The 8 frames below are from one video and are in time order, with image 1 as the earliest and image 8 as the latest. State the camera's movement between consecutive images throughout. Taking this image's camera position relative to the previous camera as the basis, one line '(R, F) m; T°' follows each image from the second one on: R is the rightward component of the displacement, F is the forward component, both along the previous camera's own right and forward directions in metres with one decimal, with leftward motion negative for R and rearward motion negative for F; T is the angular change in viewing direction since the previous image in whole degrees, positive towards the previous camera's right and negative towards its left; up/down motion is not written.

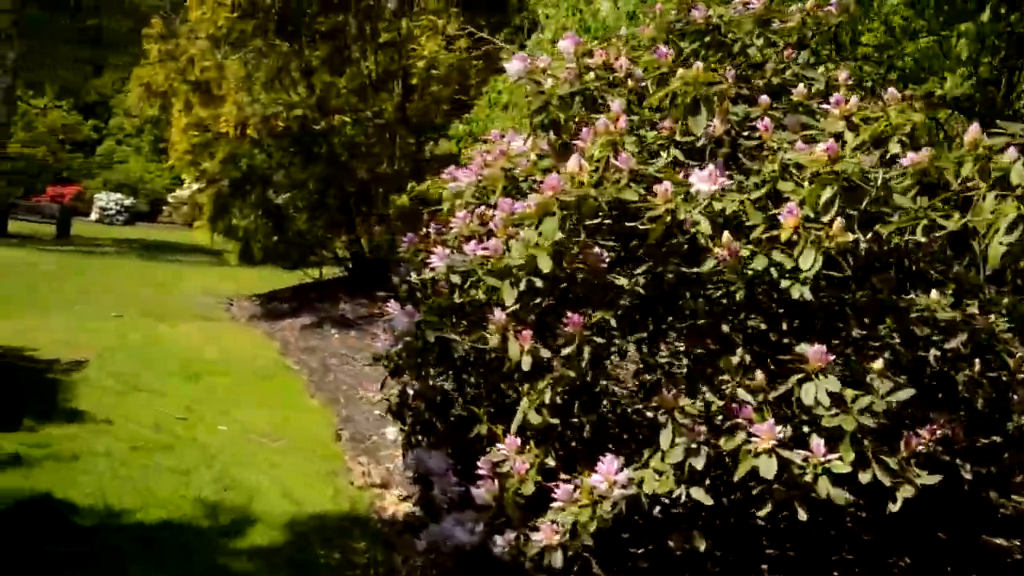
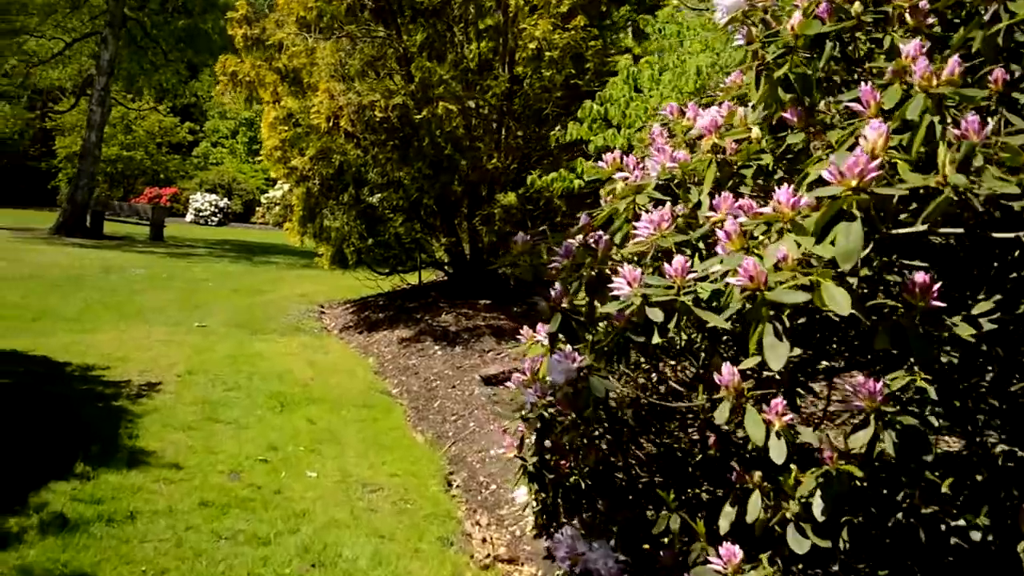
(-0.3, +1.1) m; -5°
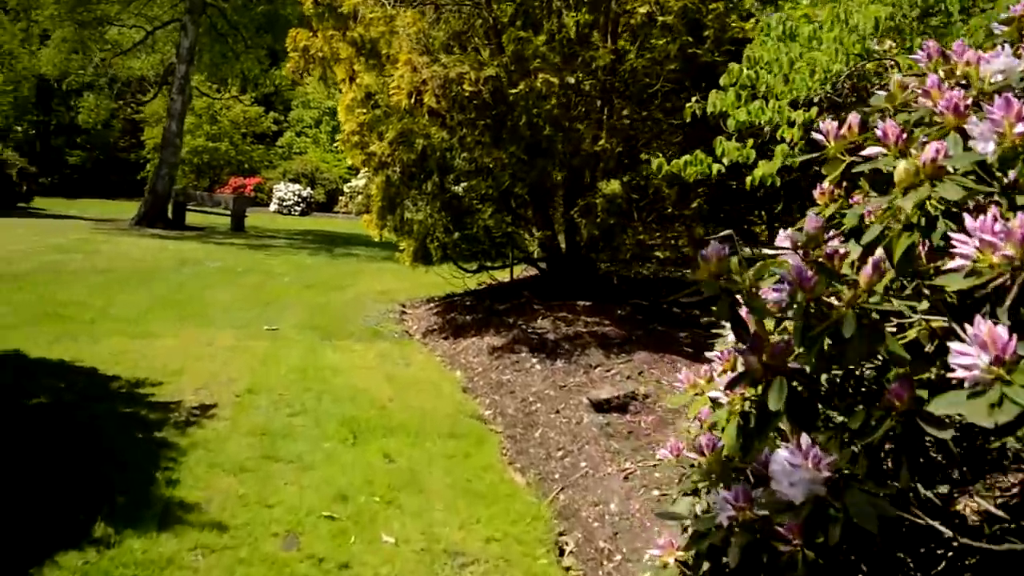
(-0.2, +1.1) m; -5°
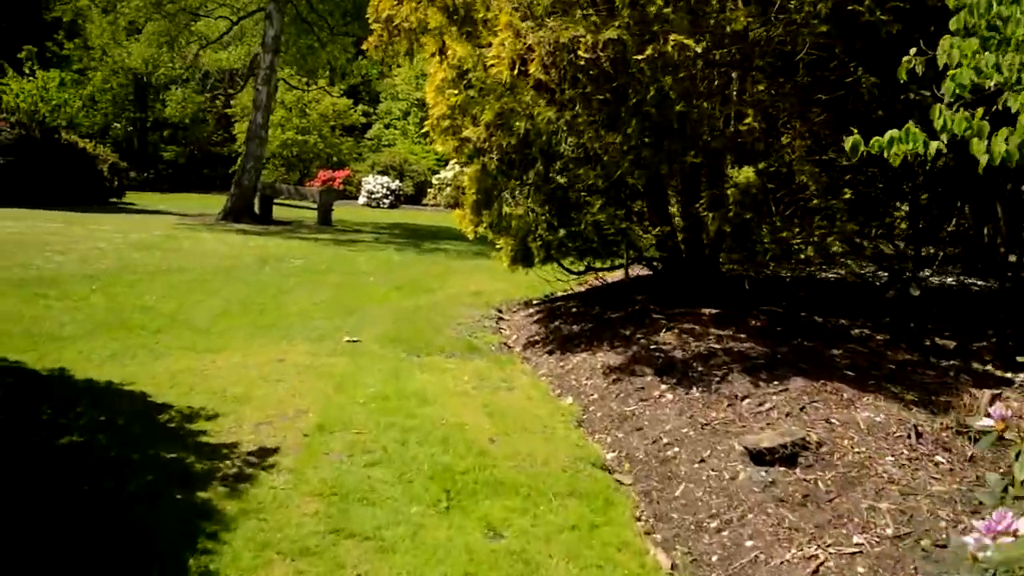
(-0.2, +1.1) m; -5°
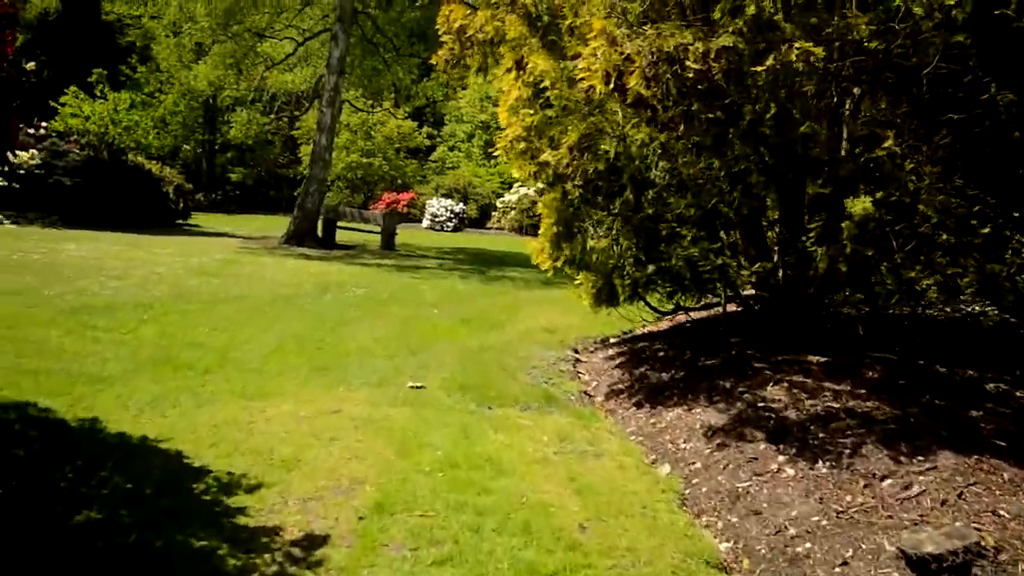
(-0.1, +0.7) m; -4°
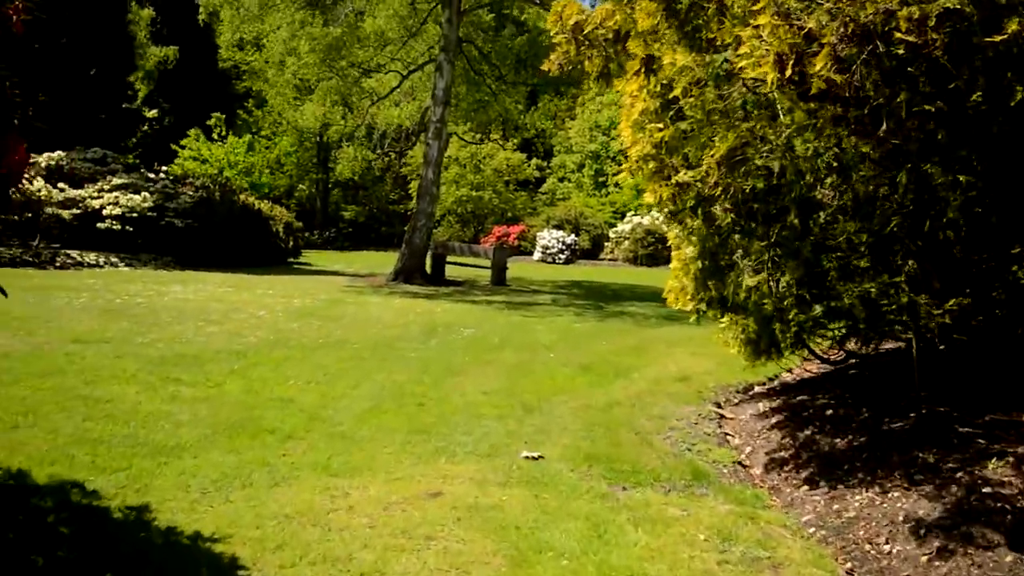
(-0.1, +1.1) m; -7°
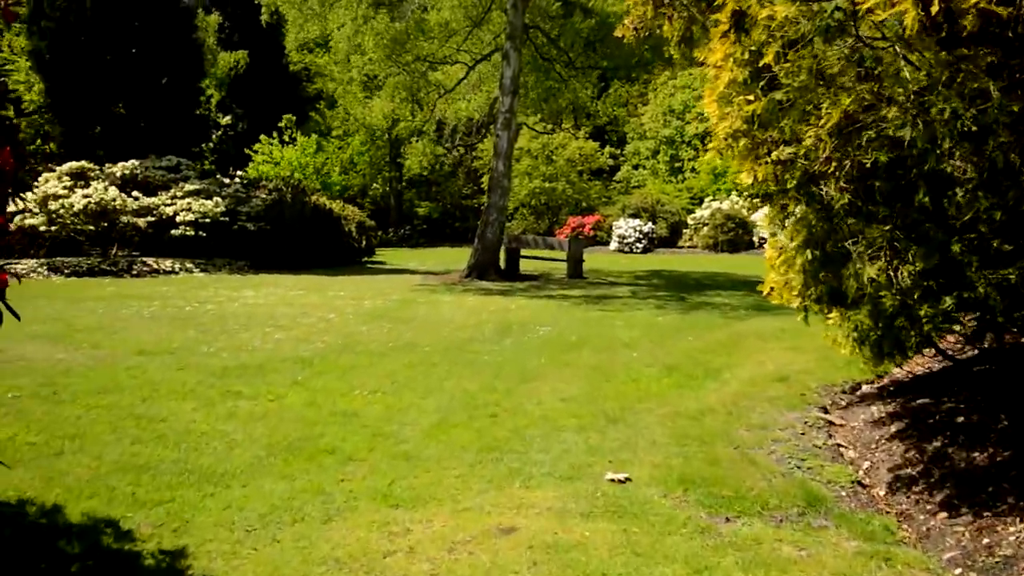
(0.0, +0.6) m; -5°
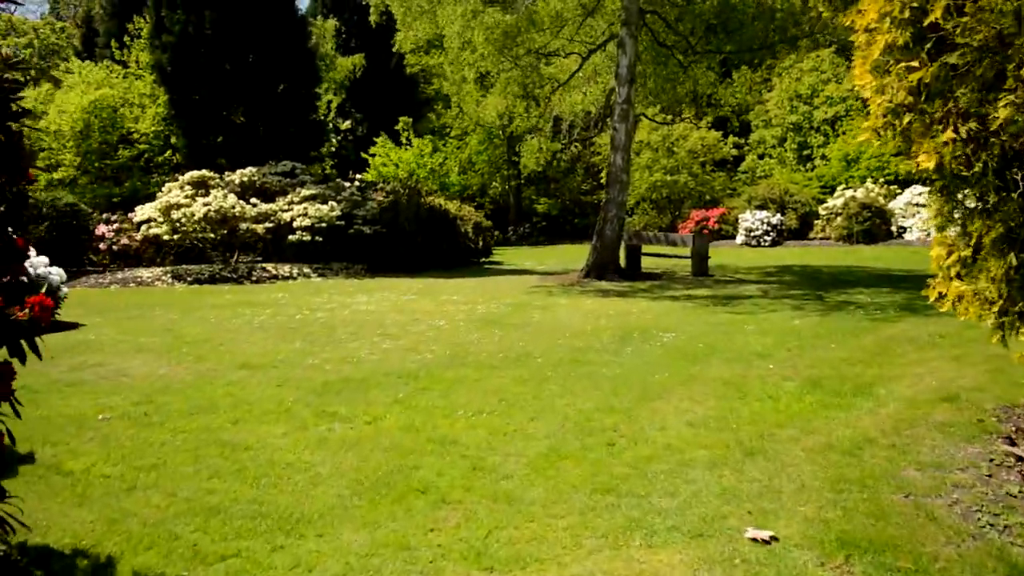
(0.0, +0.8) m; -7°
